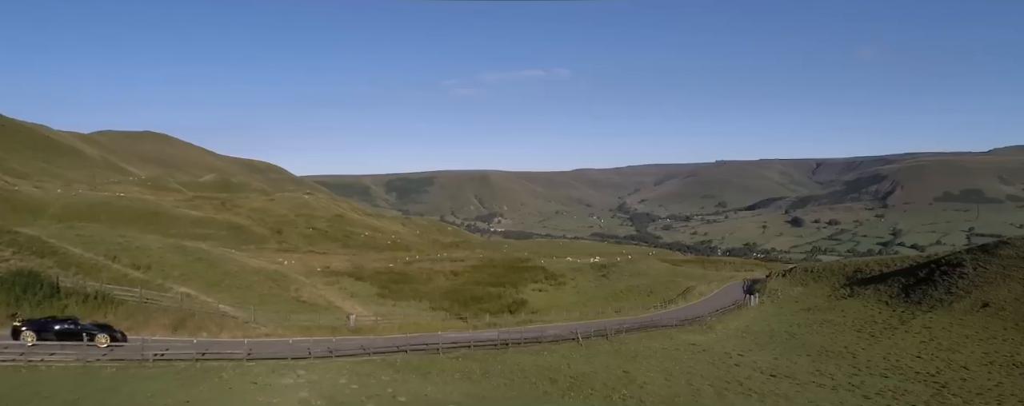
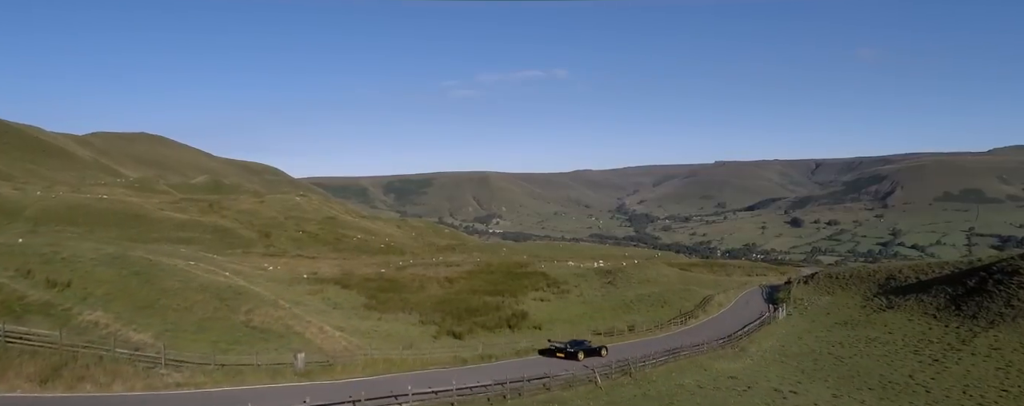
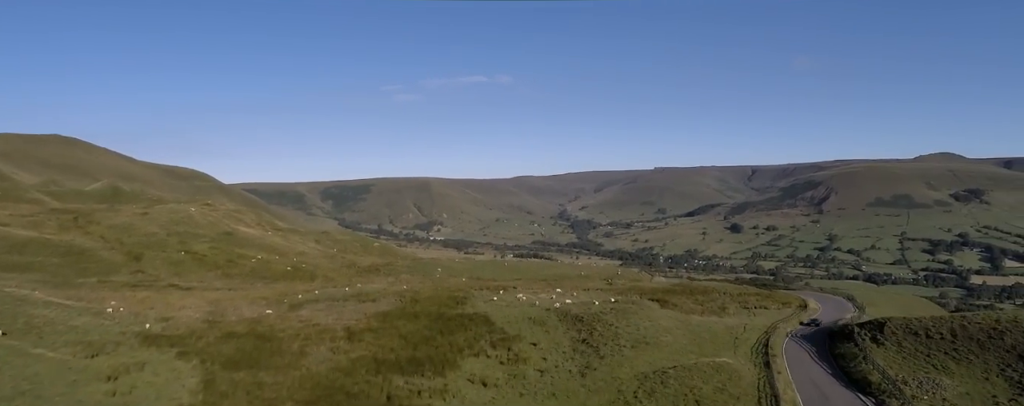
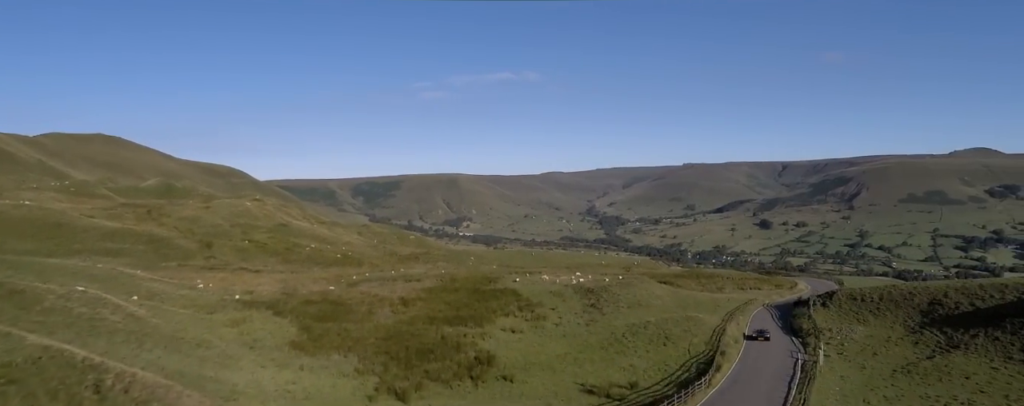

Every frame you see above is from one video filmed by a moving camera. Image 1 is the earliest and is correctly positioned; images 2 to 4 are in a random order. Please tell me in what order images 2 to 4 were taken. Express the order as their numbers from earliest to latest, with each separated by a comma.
2, 4, 3
